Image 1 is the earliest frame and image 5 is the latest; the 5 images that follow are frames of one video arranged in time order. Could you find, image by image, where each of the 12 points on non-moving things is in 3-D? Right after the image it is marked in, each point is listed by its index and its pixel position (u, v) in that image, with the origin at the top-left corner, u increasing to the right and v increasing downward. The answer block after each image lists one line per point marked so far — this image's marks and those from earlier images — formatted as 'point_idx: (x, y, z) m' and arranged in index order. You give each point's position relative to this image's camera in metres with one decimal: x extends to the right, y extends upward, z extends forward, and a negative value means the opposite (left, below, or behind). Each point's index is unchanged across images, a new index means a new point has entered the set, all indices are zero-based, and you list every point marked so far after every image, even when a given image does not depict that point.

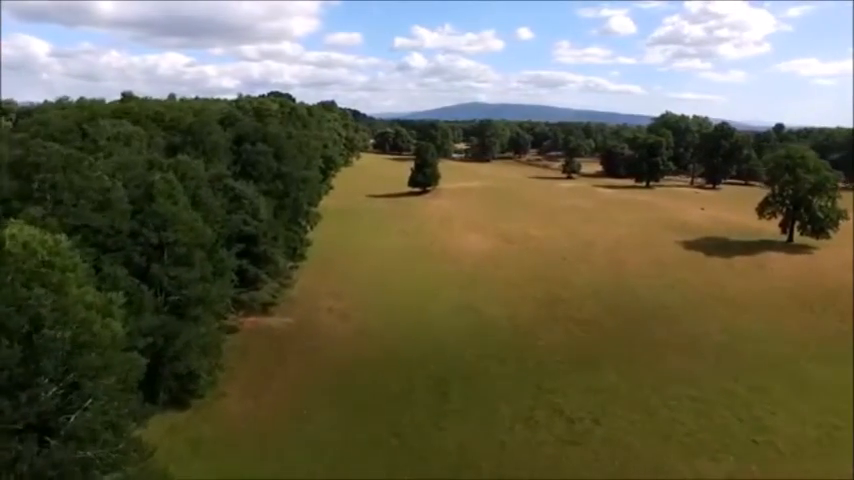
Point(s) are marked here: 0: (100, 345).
0: (-8.8, -2.9, +14.5) m
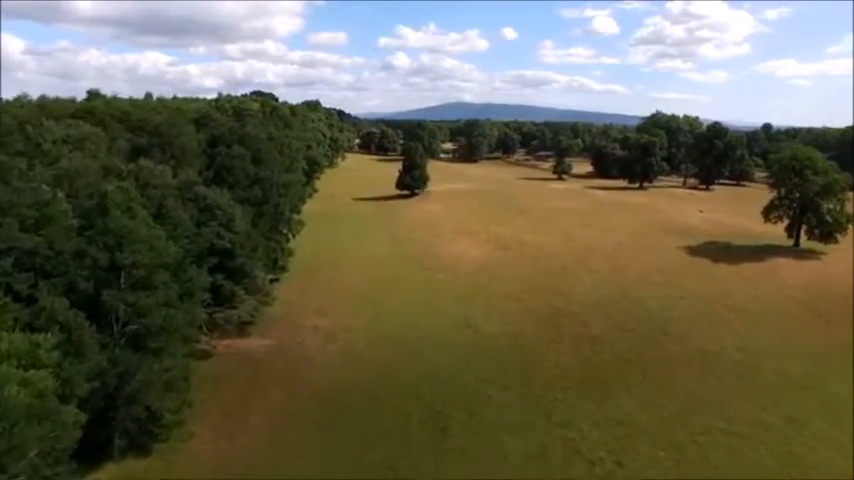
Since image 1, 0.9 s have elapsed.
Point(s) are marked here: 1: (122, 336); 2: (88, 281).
0: (-8.7, -3.6, +11.5) m
1: (-10.1, -3.2, +18.3) m
2: (-10.8, -1.3, +17.5) m
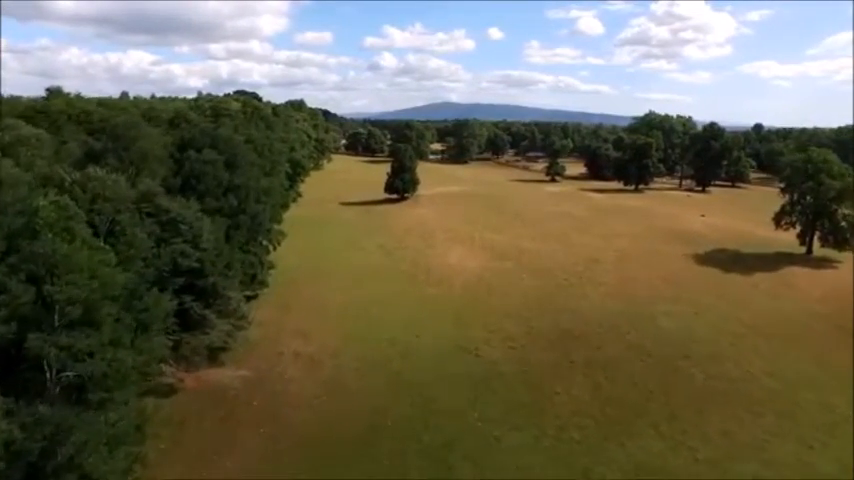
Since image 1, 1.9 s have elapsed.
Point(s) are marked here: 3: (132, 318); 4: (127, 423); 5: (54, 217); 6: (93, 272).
0: (-8.4, -4.4, +8.2) m
1: (-10.1, -3.9, +14.9) m
2: (-10.8, -2.1, +14.2) m
3: (-9.9, -2.7, +18.6) m
4: (-8.8, -5.4, +16.2) m
5: (-10.3, +0.6, +15.2) m
6: (-9.3, -0.9, +15.3) m
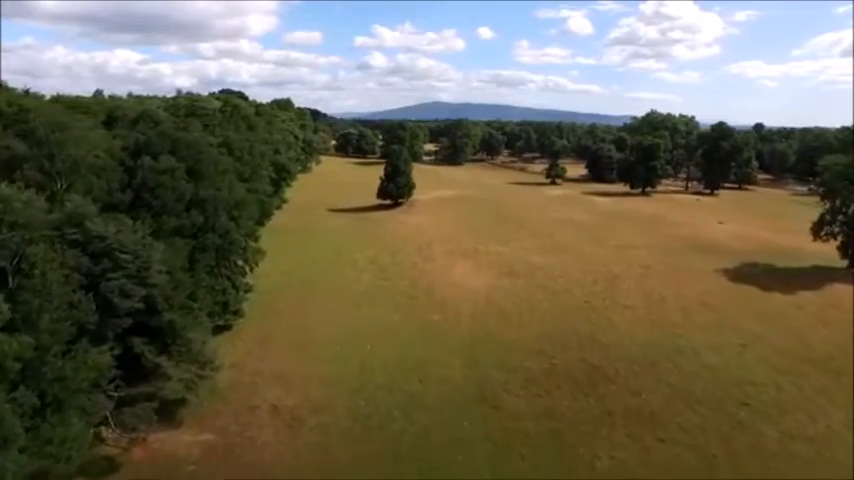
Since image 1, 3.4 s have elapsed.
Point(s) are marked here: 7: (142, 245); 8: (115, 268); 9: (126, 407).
0: (-7.9, -5.5, +3.2) m
1: (-9.6, -5.0, +9.9) m
2: (-10.3, -3.2, +9.1) m
3: (-9.5, -3.8, +13.5) m
4: (-8.4, -6.5, +11.2) m
5: (-9.8, -0.5, +10.2) m
6: (-8.8, -2.0, +10.3) m
7: (-9.3, -0.1, +18.0) m
8: (-9.9, -0.8, +17.5) m
9: (-10.7, -6.0, +19.6) m
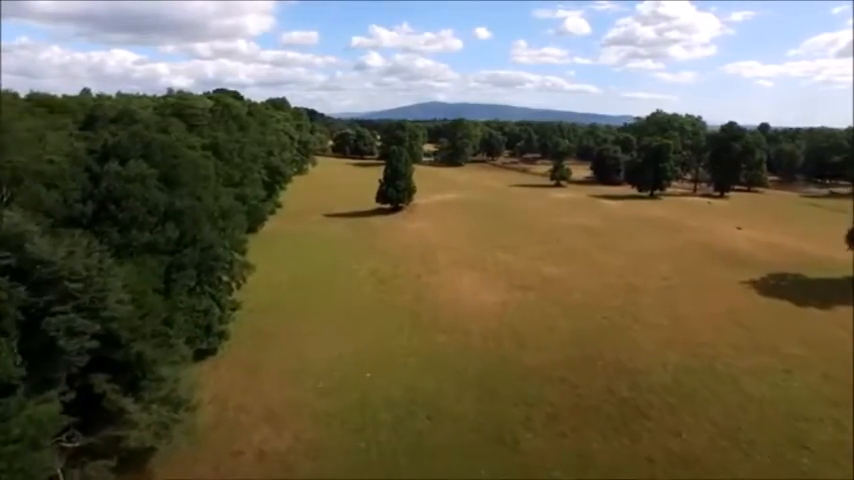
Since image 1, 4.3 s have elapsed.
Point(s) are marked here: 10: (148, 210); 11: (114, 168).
0: (-7.4, -6.1, +0.2) m
1: (-9.2, -5.7, +6.9) m
2: (-9.9, -3.8, +6.1) m
3: (-9.1, -4.4, +10.5) m
4: (-7.9, -7.1, +8.1) m
5: (-9.4, -1.1, +7.1) m
6: (-8.4, -2.6, +7.3) m
7: (-8.9, -0.8, +15.0) m
8: (-9.5, -1.5, +14.4) m
9: (-10.3, -6.6, +16.6) m
10: (-10.0, +1.1, +19.8) m
11: (-11.2, +2.5, +19.8) m
